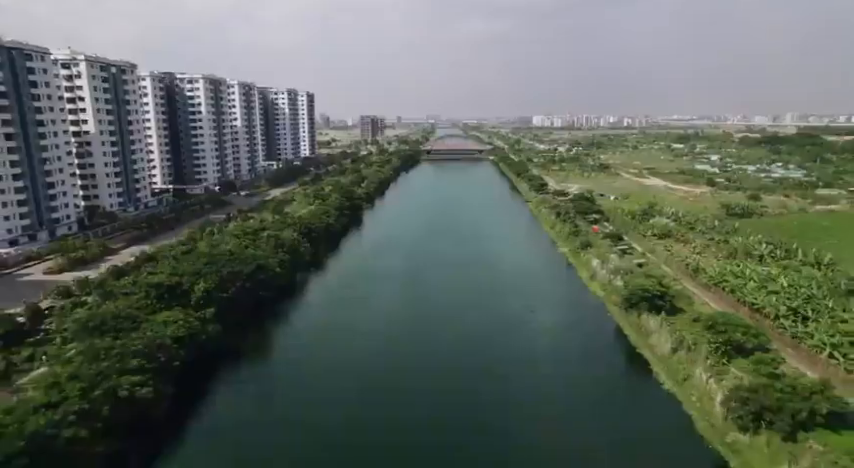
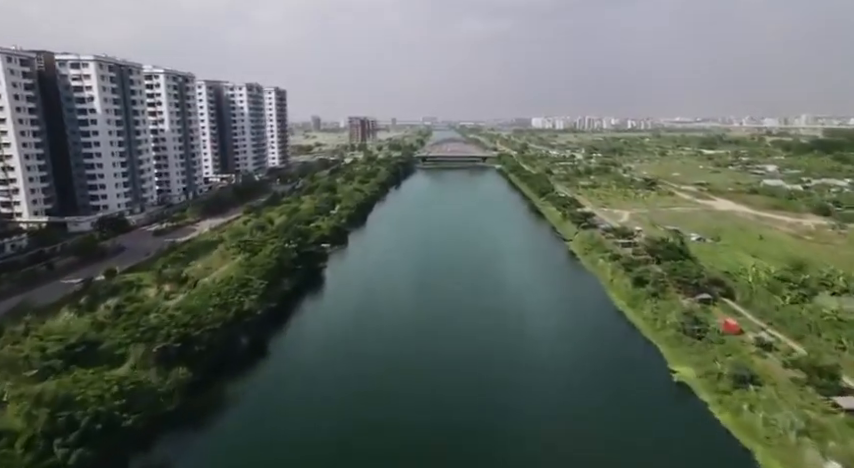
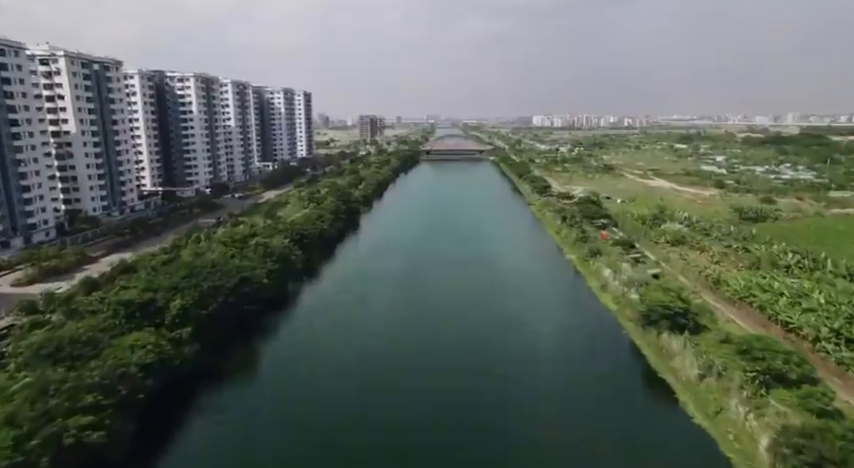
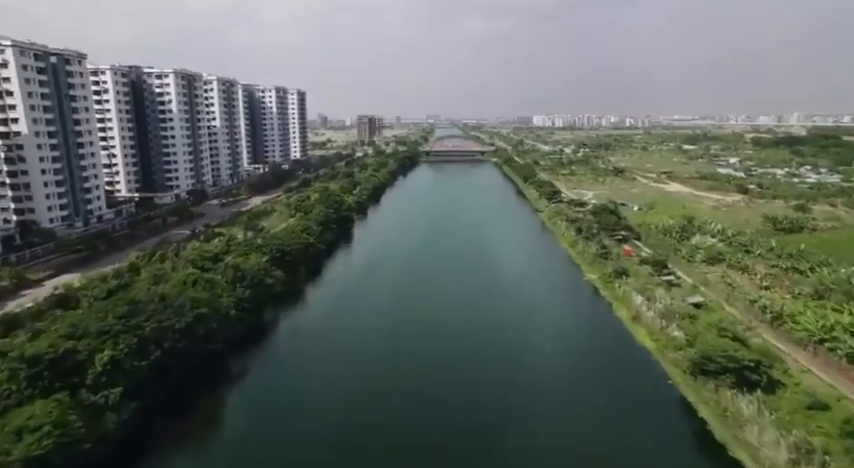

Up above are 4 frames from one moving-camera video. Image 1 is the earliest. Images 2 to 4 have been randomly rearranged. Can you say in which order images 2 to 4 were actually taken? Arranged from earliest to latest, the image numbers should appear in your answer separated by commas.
3, 4, 2
